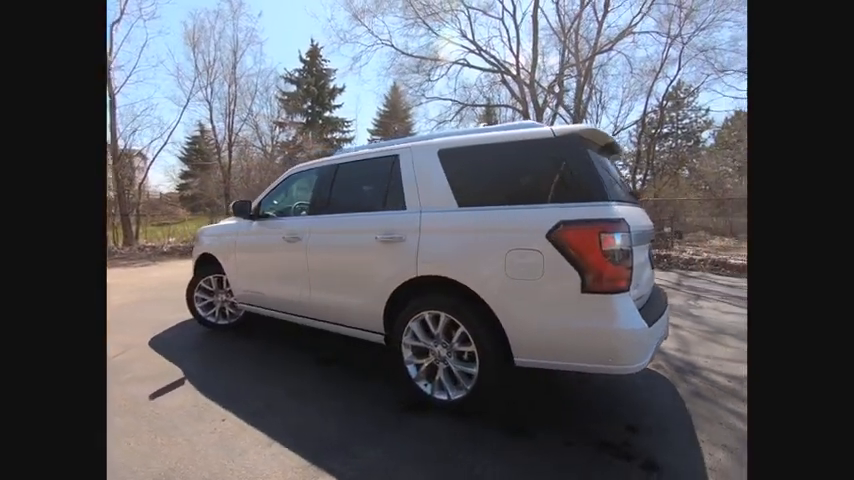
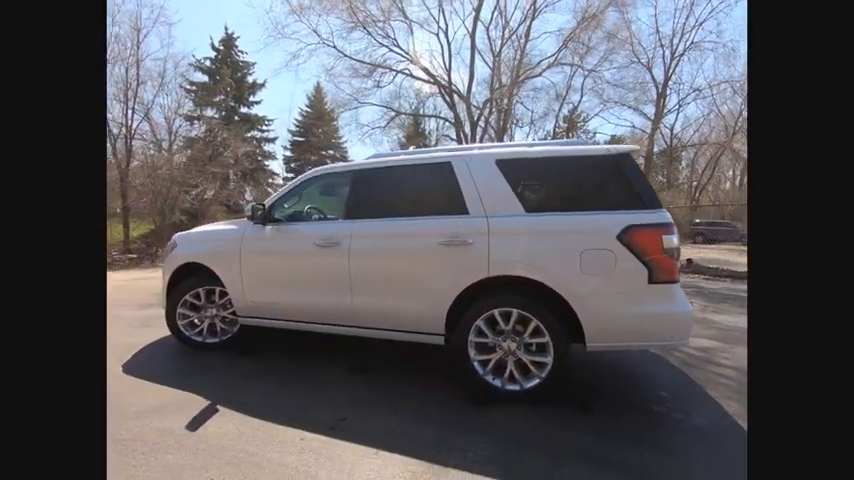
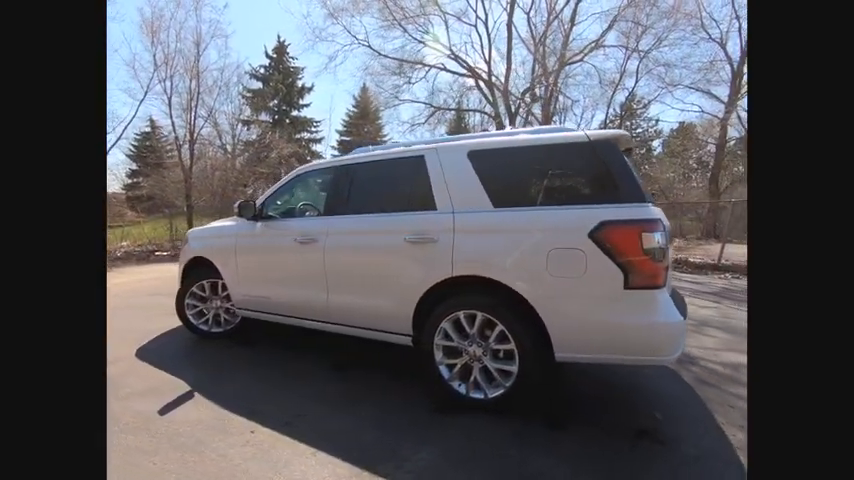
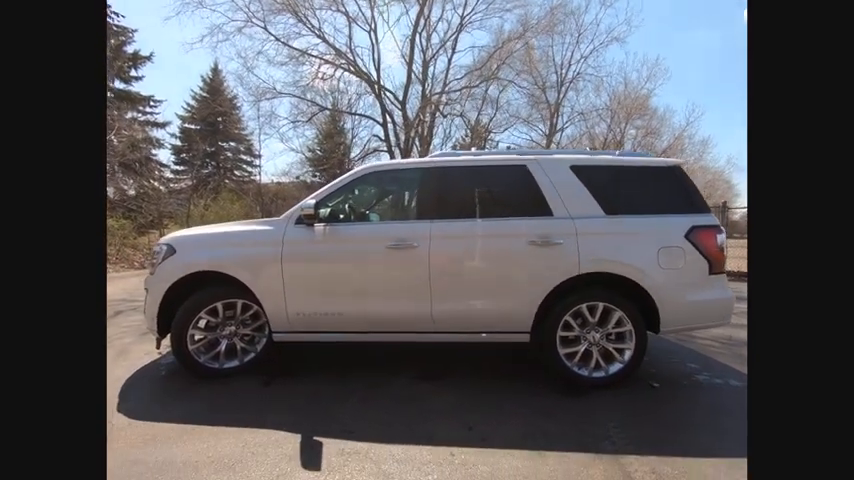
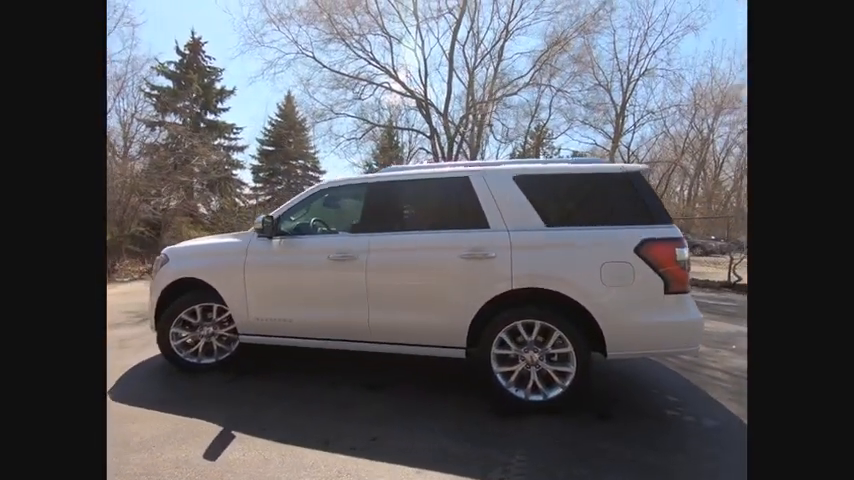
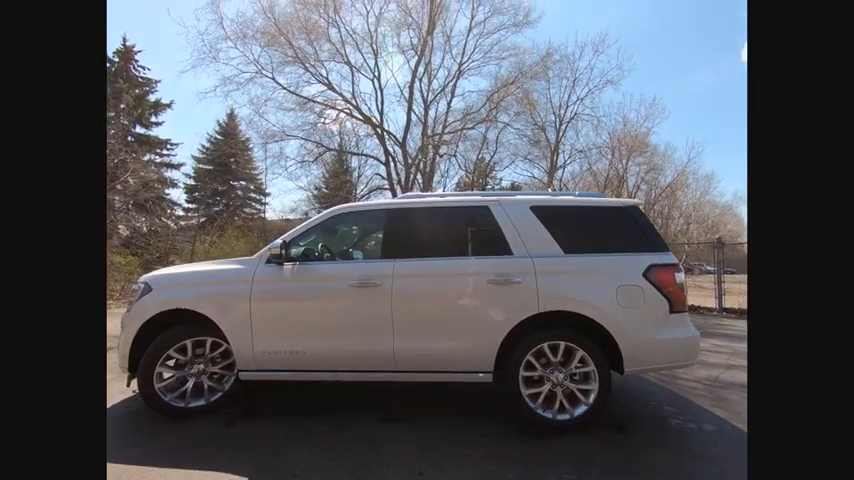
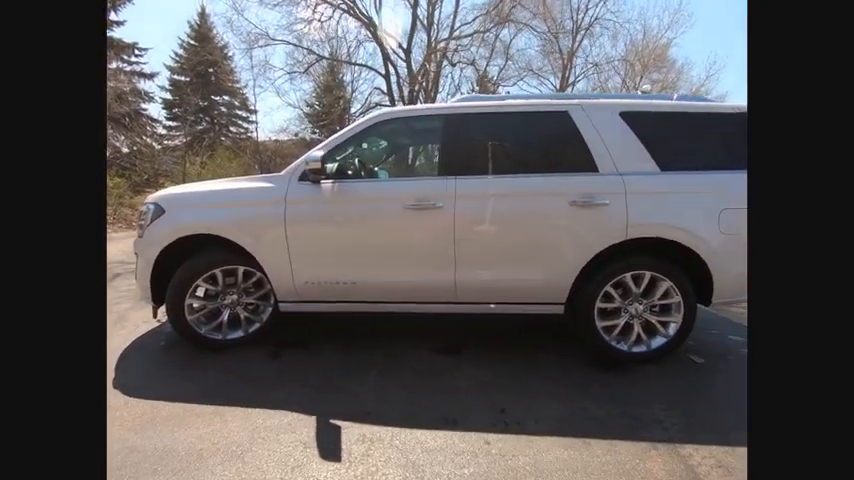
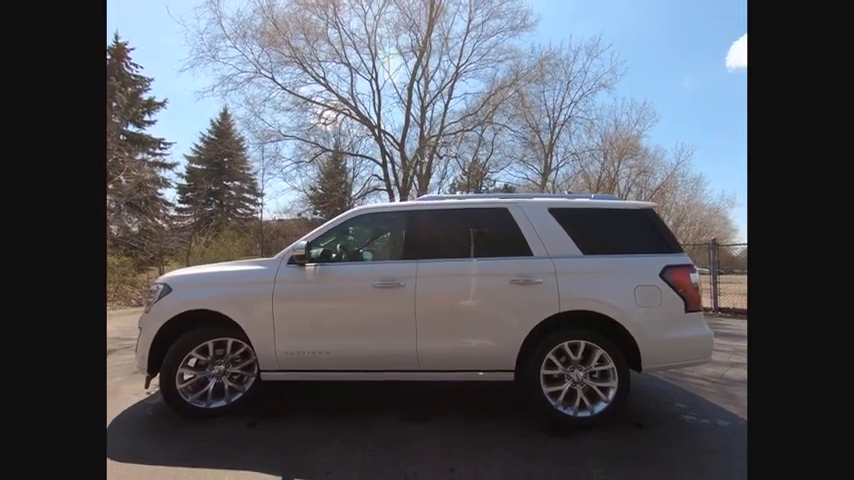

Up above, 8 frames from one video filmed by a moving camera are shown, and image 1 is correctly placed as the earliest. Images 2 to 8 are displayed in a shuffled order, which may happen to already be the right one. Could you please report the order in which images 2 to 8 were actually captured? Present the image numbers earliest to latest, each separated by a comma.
3, 2, 5, 6, 8, 4, 7
